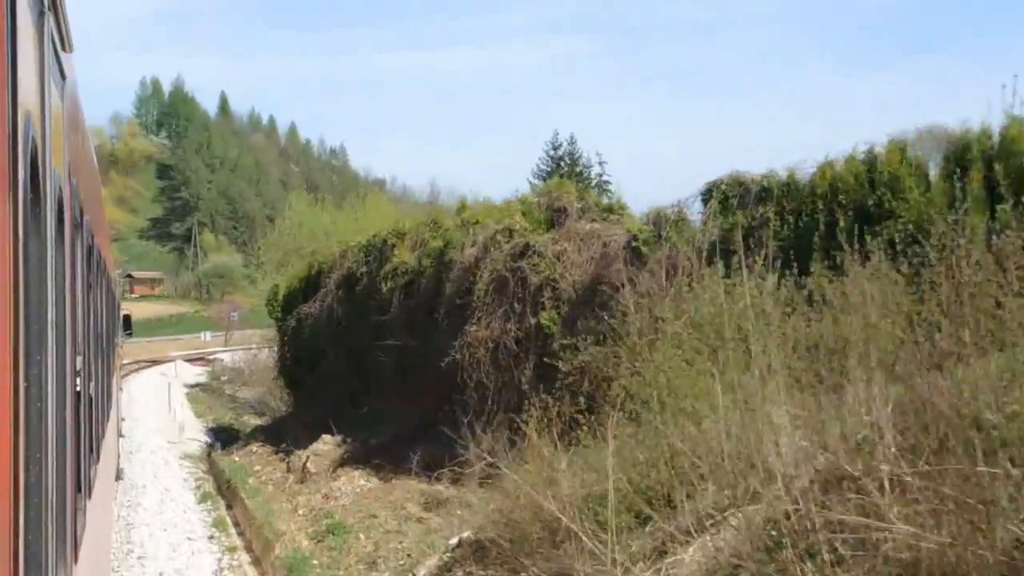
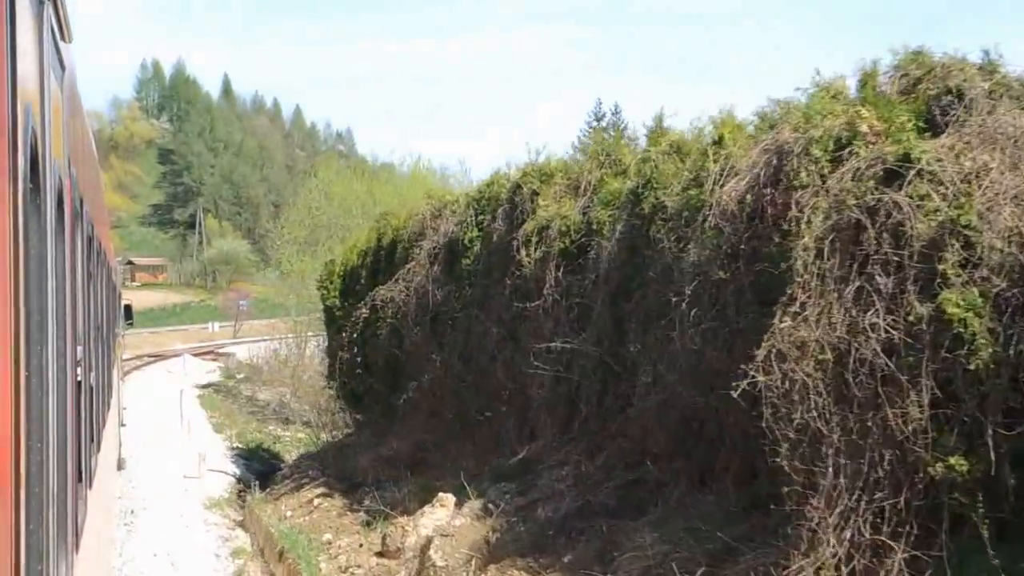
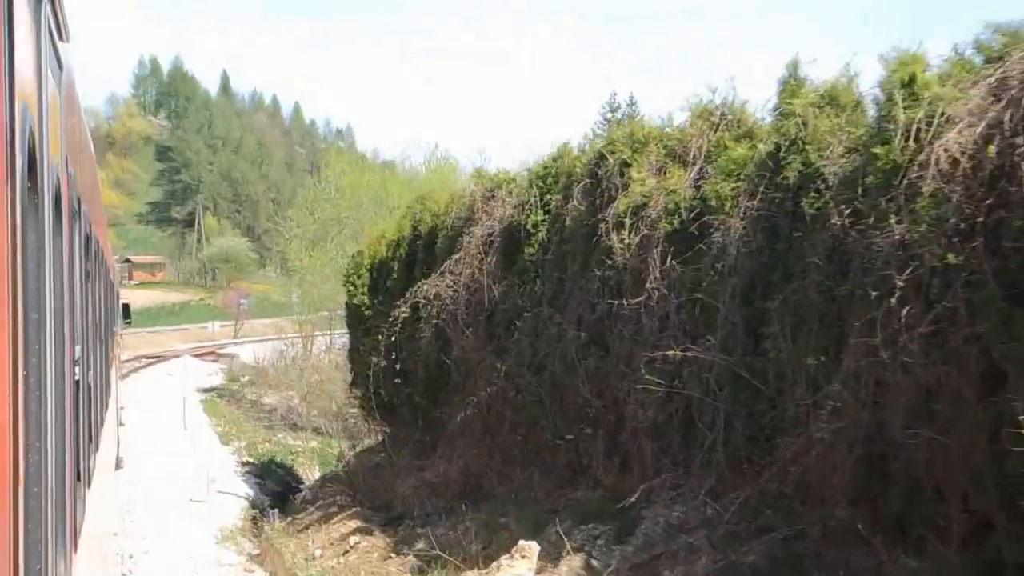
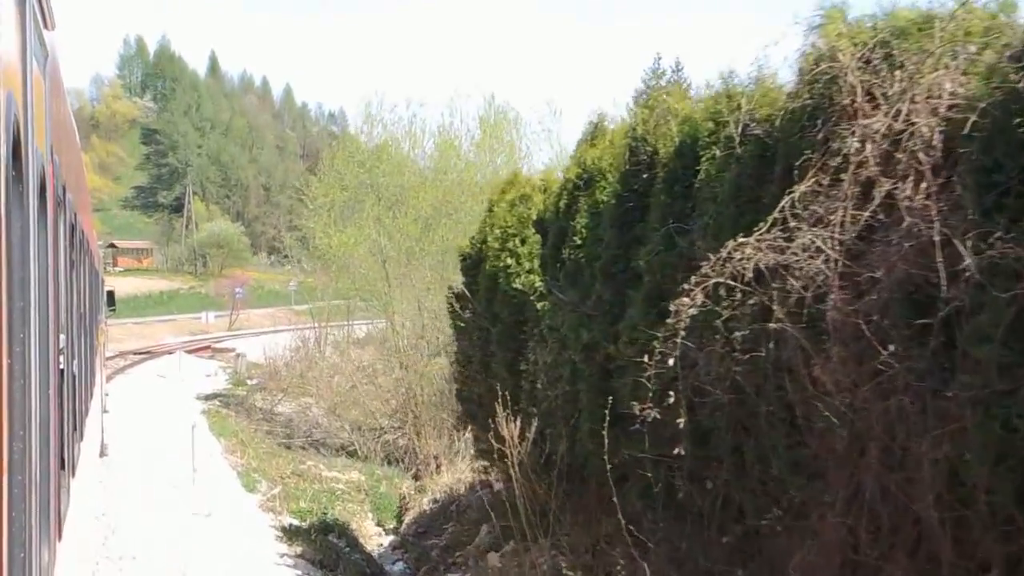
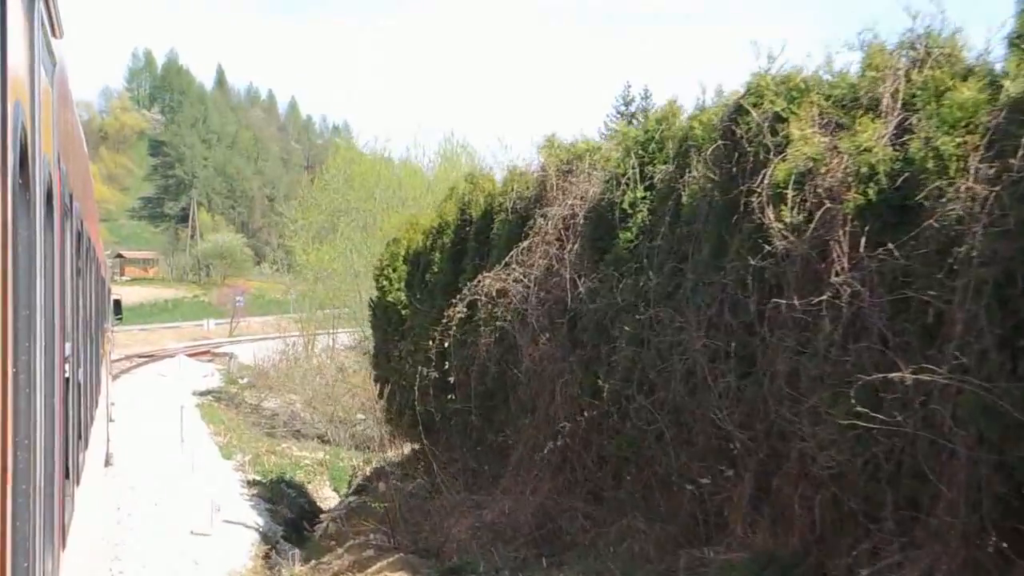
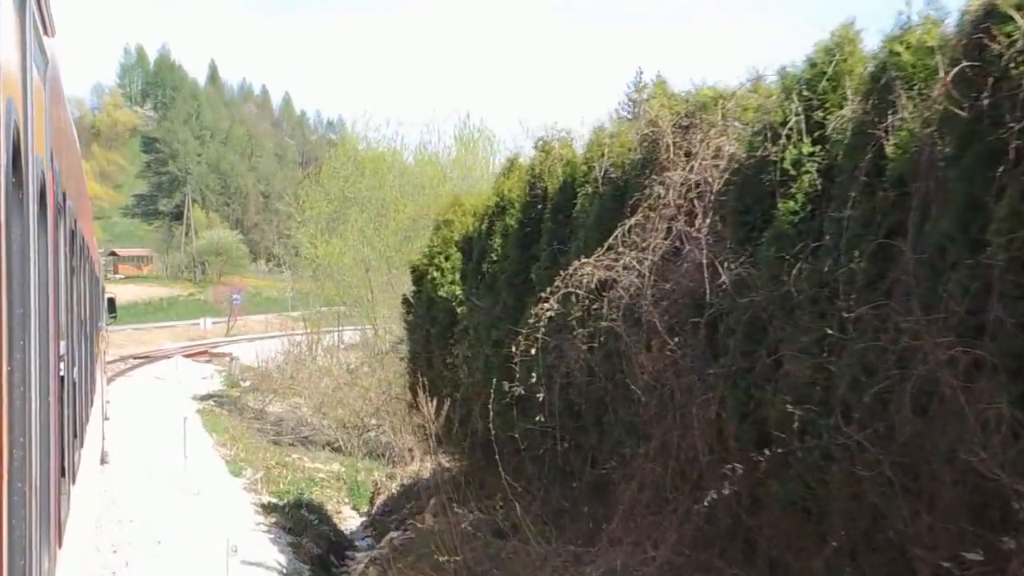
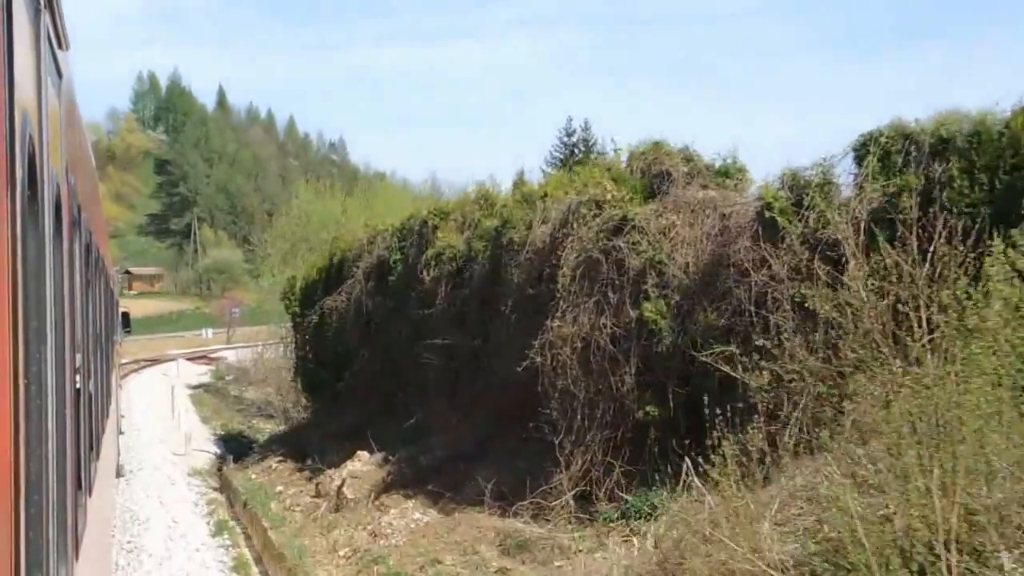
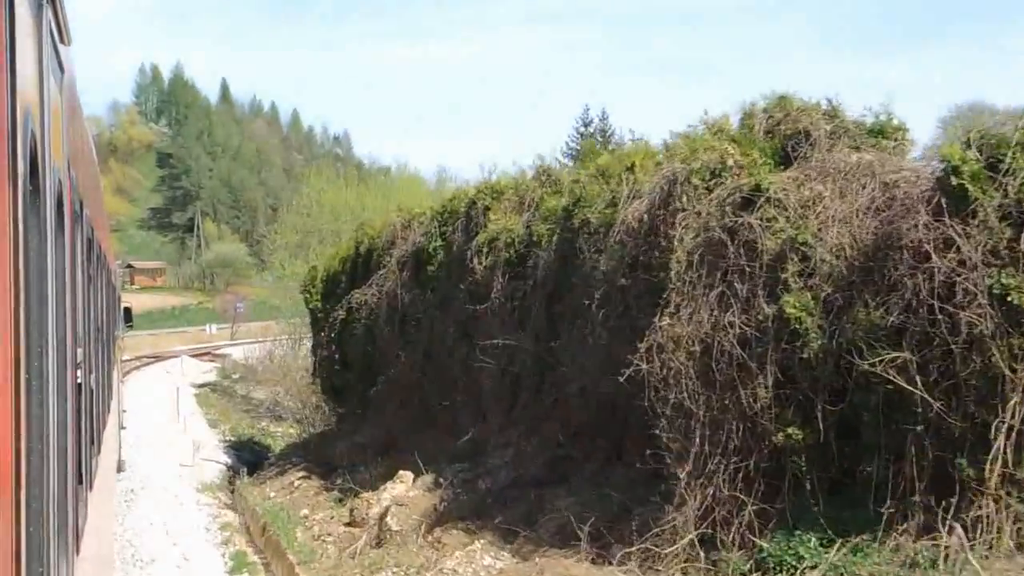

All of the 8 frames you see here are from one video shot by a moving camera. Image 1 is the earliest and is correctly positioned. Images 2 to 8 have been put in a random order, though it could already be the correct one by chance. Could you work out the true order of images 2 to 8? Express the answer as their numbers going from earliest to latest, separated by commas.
7, 8, 2, 3, 5, 6, 4
